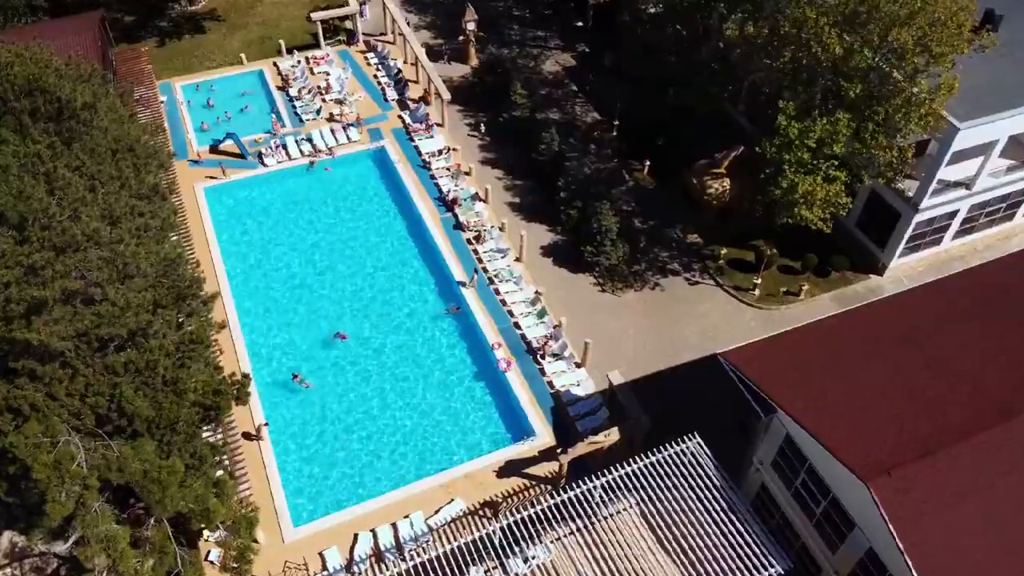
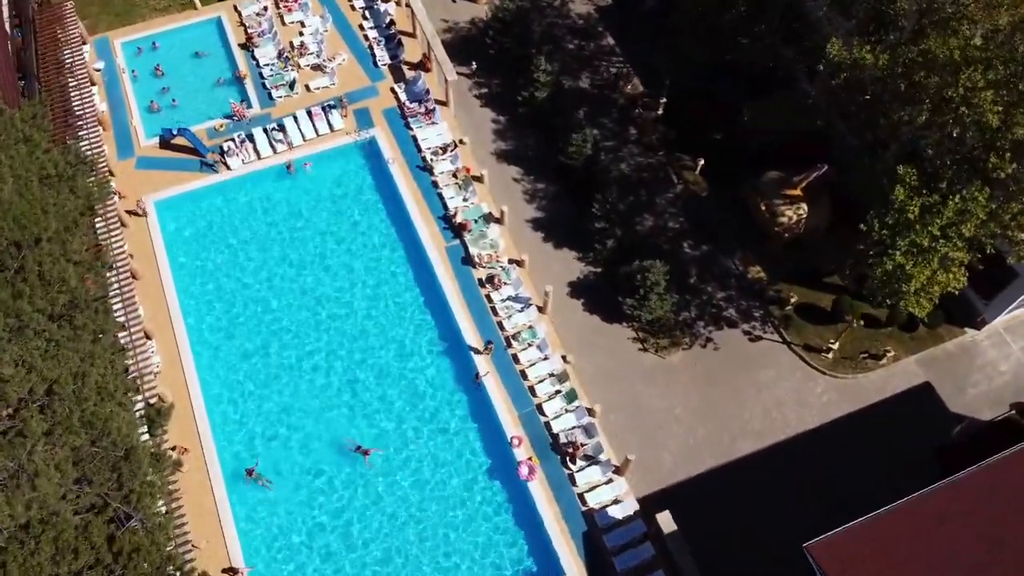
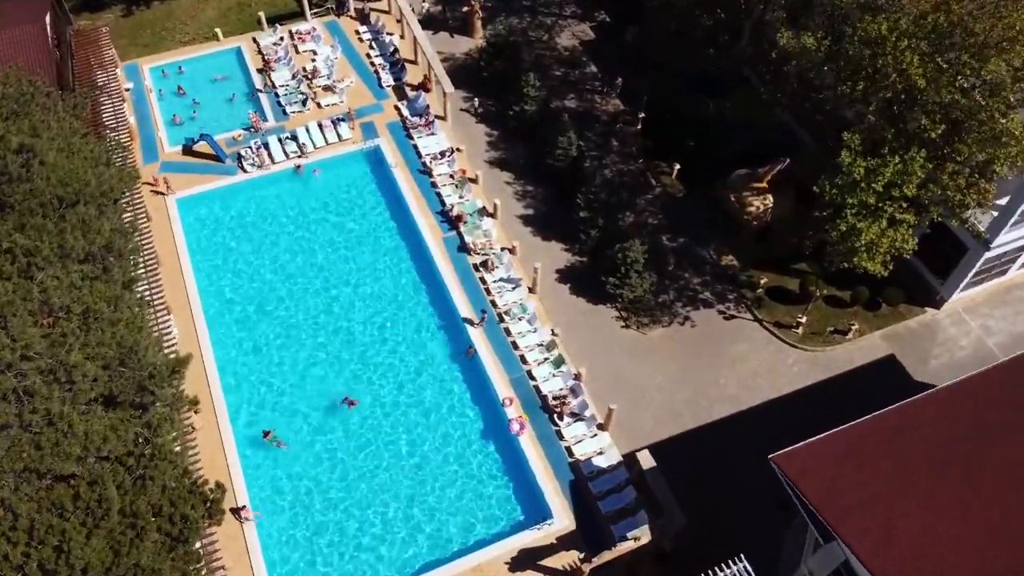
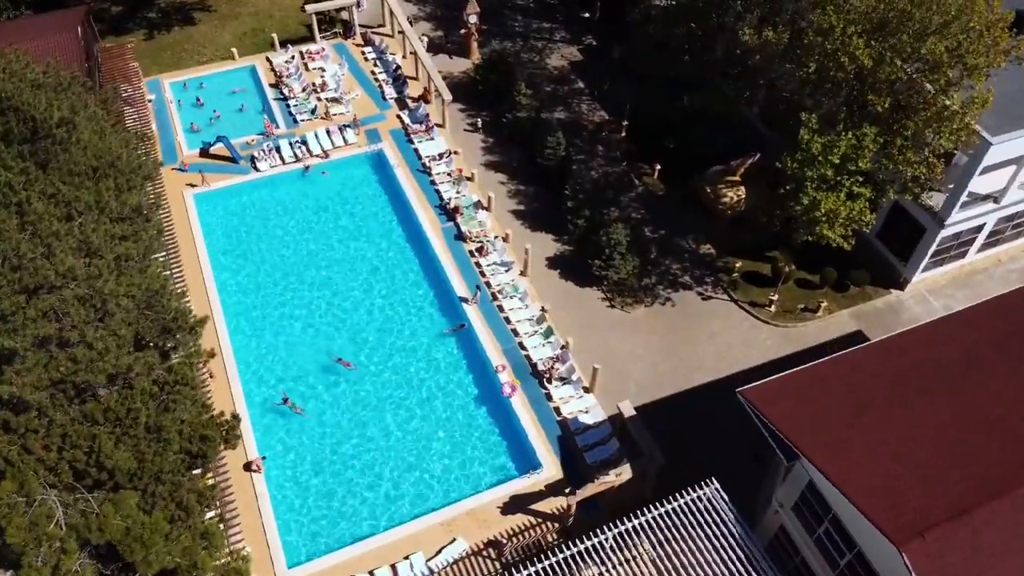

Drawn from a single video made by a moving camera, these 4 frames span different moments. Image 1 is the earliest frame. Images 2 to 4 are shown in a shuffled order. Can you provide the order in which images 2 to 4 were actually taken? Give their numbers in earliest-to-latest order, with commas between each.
4, 3, 2
